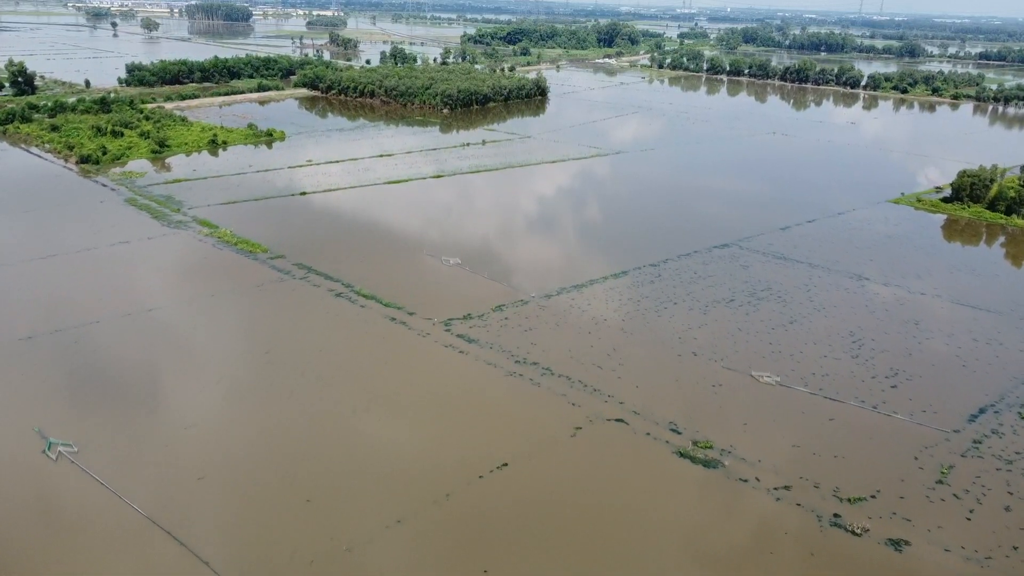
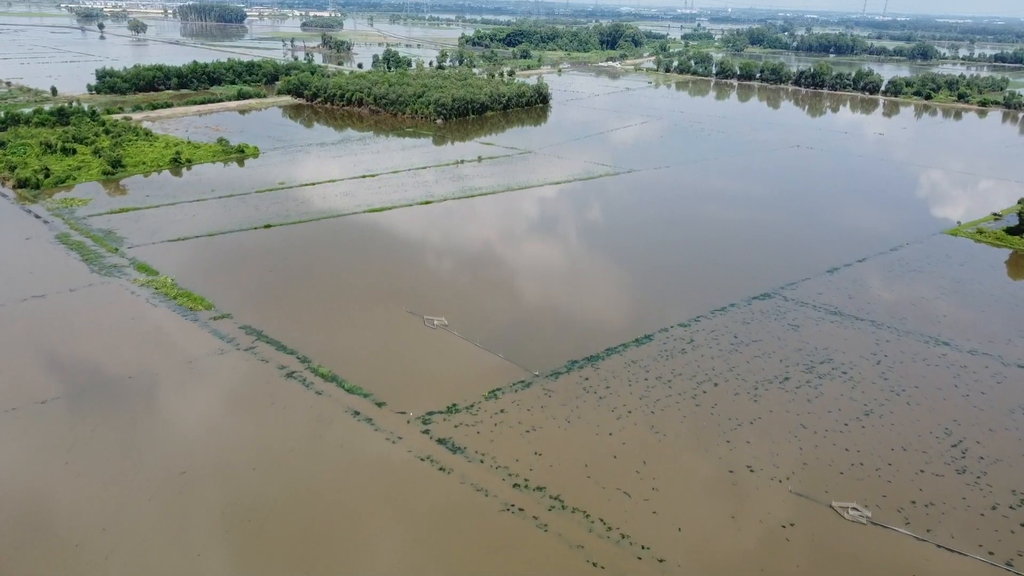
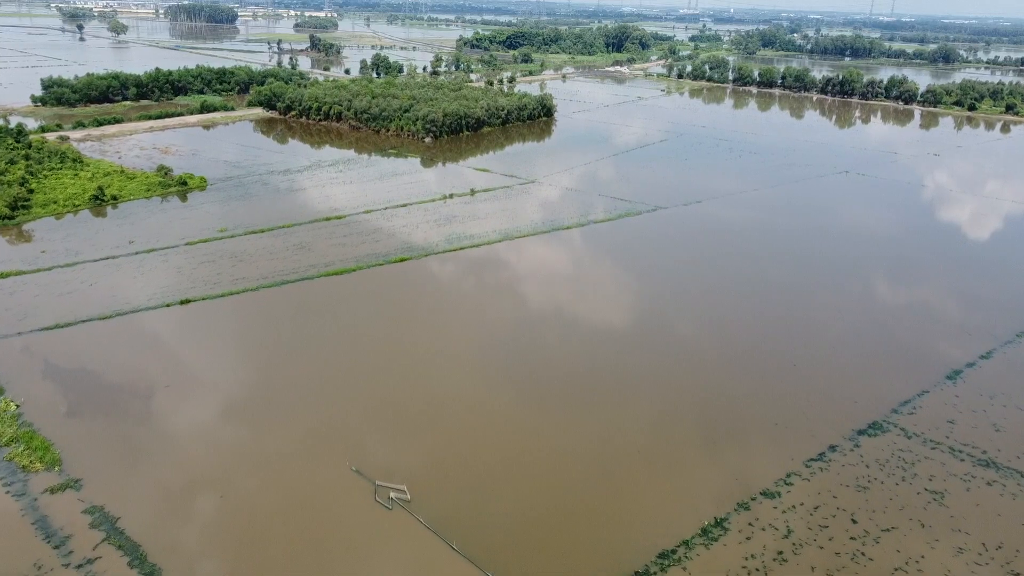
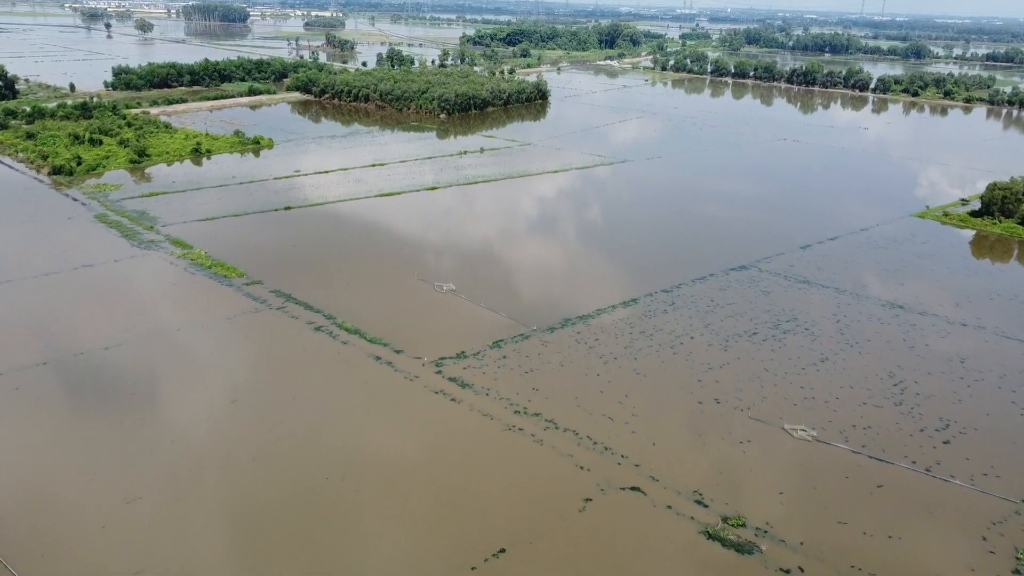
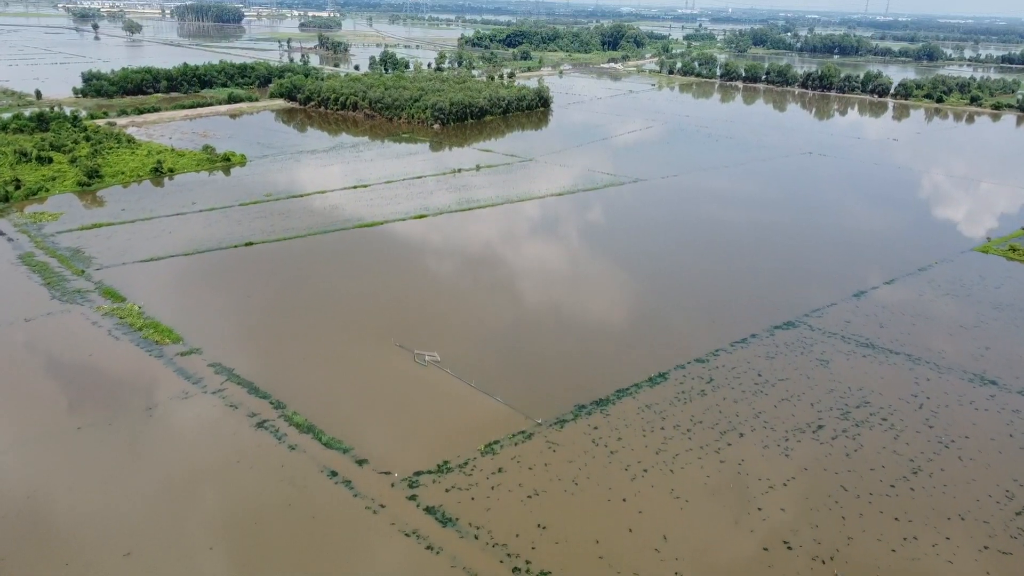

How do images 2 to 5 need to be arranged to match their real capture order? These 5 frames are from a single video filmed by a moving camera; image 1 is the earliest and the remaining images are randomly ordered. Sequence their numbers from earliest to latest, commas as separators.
4, 2, 5, 3
